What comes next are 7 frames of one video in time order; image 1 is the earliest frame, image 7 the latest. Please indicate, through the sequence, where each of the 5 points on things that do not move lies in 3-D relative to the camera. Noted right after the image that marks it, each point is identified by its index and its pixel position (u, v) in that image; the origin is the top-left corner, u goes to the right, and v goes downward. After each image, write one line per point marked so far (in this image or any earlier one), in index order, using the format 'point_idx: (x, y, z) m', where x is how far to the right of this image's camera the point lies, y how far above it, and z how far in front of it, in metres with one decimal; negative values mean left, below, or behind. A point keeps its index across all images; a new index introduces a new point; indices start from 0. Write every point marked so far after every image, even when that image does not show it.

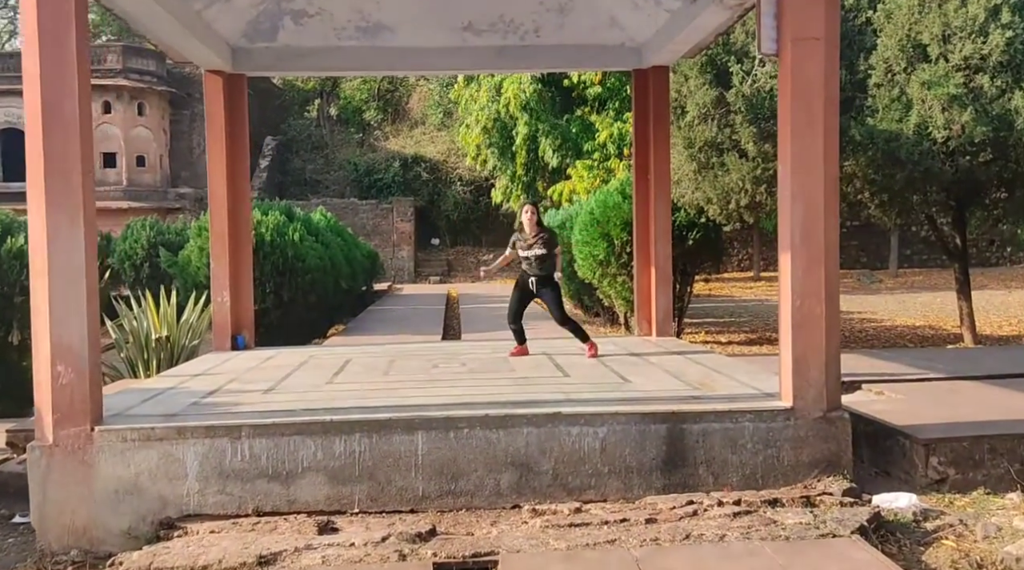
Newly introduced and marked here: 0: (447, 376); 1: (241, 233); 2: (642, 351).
0: (-0.4, -0.6, +5.7) m
1: (-2.3, +0.4, +7.8) m
2: (+1.0, -0.5, +7.0) m
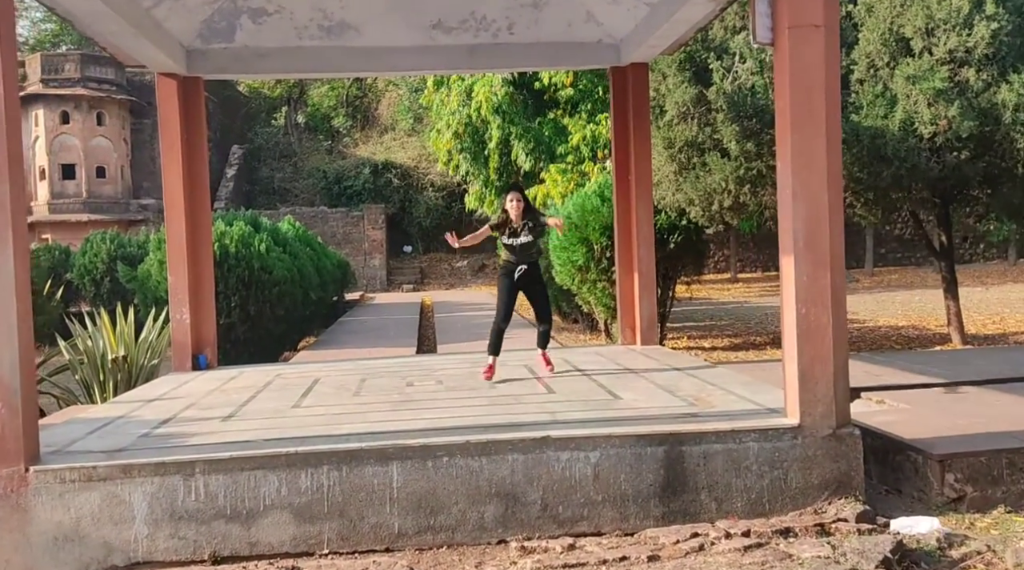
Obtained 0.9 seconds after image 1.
0: (-0.5, -0.6, +5.3) m
1: (-2.5, +0.3, +7.4) m
2: (+0.8, -0.6, +6.6) m
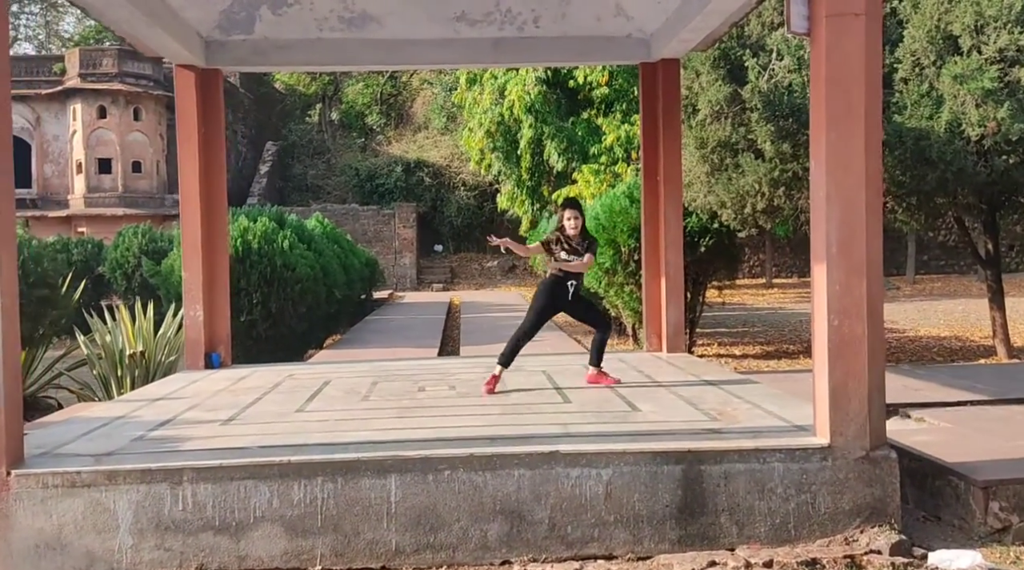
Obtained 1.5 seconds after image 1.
0: (-0.4, -0.6, +5.1) m
1: (-2.3, +0.3, +7.2) m
2: (+1.0, -0.6, +6.3) m
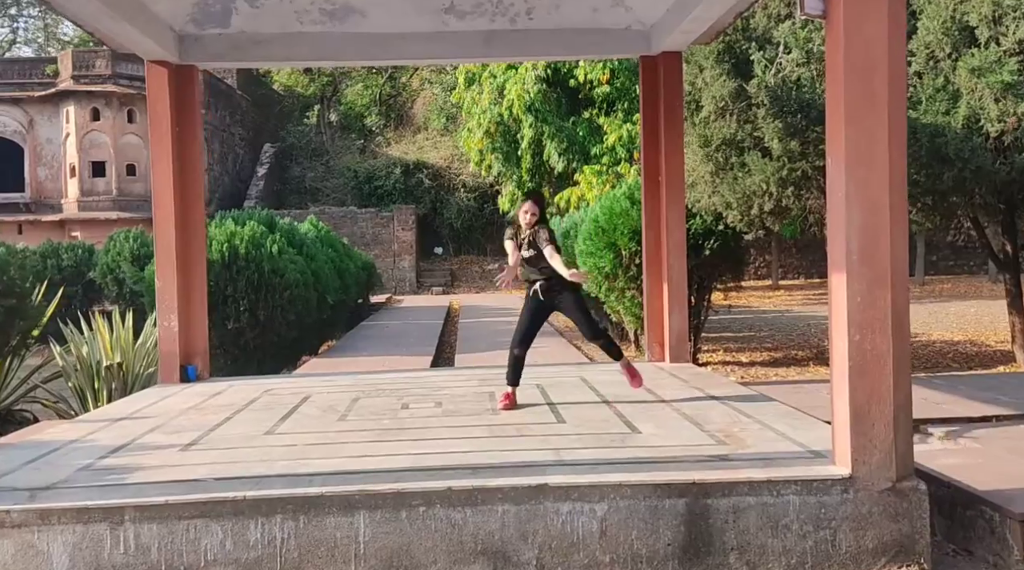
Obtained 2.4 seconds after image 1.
0: (-0.5, -0.7, +4.7) m
1: (-2.4, +0.3, +6.8) m
2: (+0.9, -0.6, +5.9) m
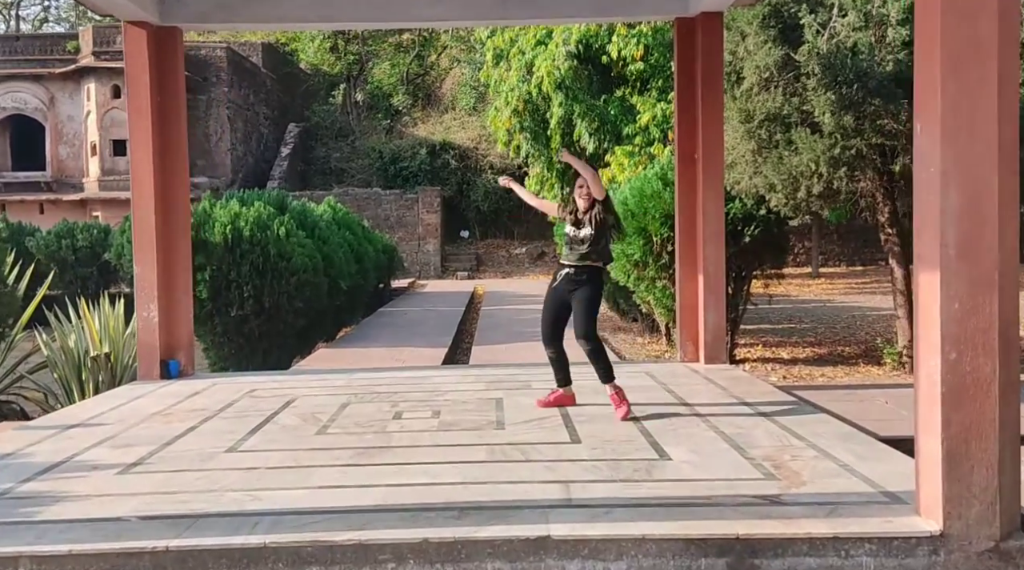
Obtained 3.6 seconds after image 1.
0: (-0.5, -0.7, +4.0) m
1: (-2.3, +0.4, +6.2) m
2: (+1.0, -0.6, +5.2) m
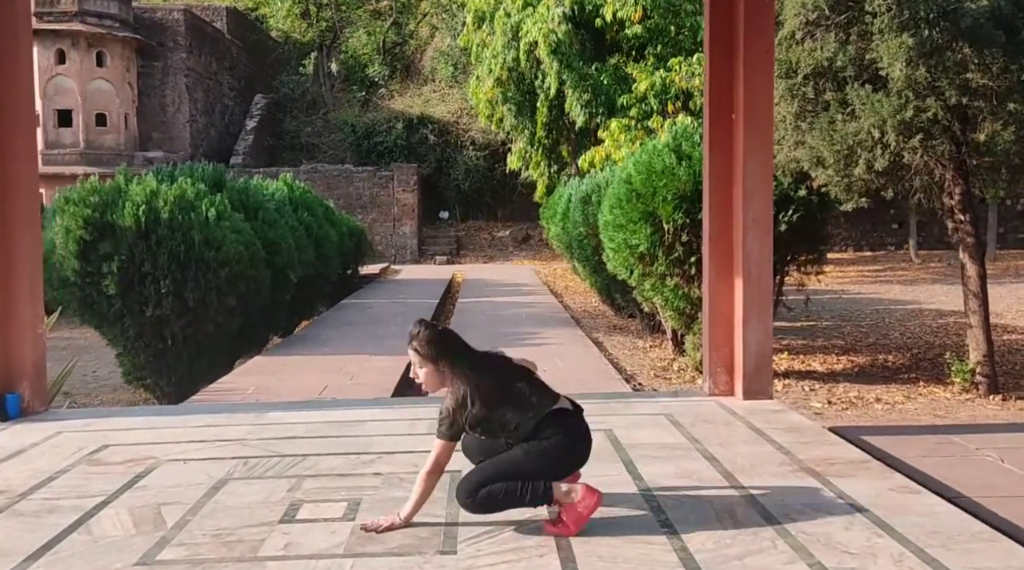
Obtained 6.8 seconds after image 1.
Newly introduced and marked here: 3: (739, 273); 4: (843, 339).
0: (-0.6, -0.7, +2.4) m
1: (-2.4, +0.3, +4.5) m
2: (+0.8, -0.6, +3.5) m
3: (+1.1, +0.1, +4.5) m
4: (+3.3, -0.5, +9.3) m
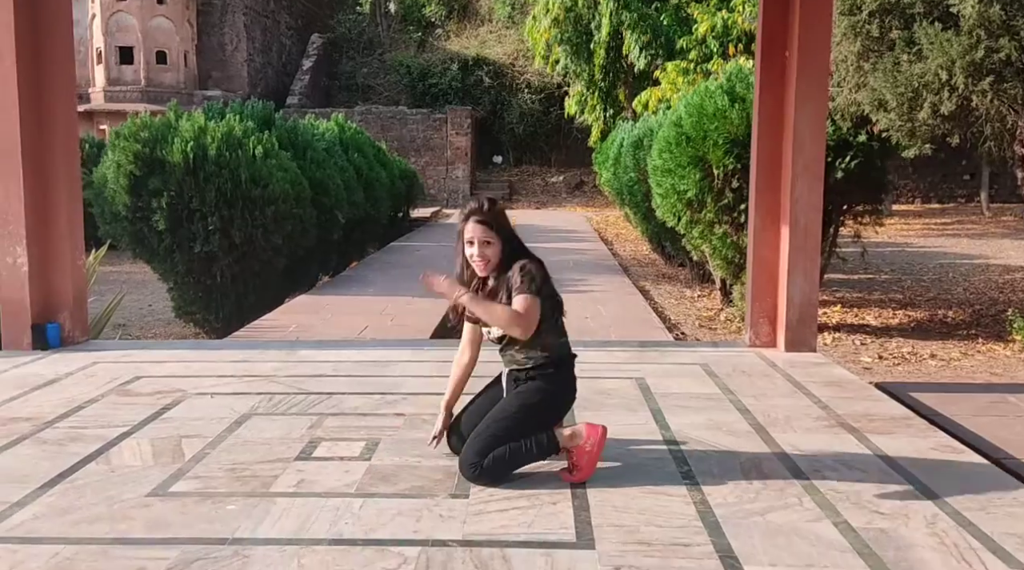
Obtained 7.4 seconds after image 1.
0: (-0.6, -0.6, +2.3) m
1: (-2.2, +0.7, +4.5) m
2: (+0.9, -0.4, +3.4) m
3: (+1.3, +0.3, +4.4) m
4: (+3.8, -0.1, +9.0) m
